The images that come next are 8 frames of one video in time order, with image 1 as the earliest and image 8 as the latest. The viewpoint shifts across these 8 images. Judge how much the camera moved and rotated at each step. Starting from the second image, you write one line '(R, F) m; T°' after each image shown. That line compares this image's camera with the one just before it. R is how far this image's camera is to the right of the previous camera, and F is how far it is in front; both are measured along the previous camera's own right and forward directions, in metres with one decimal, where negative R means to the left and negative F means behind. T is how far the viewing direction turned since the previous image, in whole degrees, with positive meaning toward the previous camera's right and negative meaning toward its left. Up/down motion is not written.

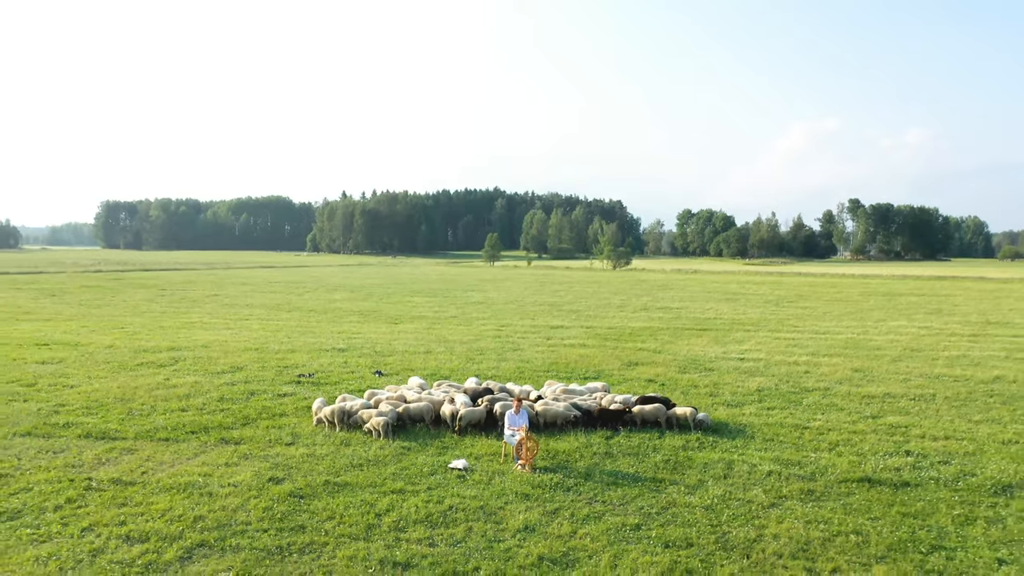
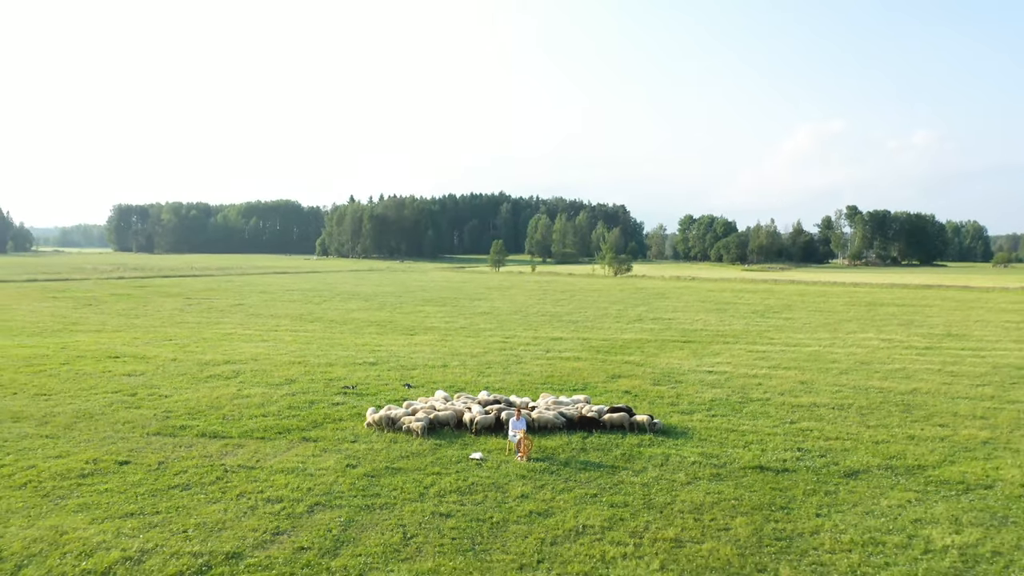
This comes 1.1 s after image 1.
(0.0, -1.9) m; 0°
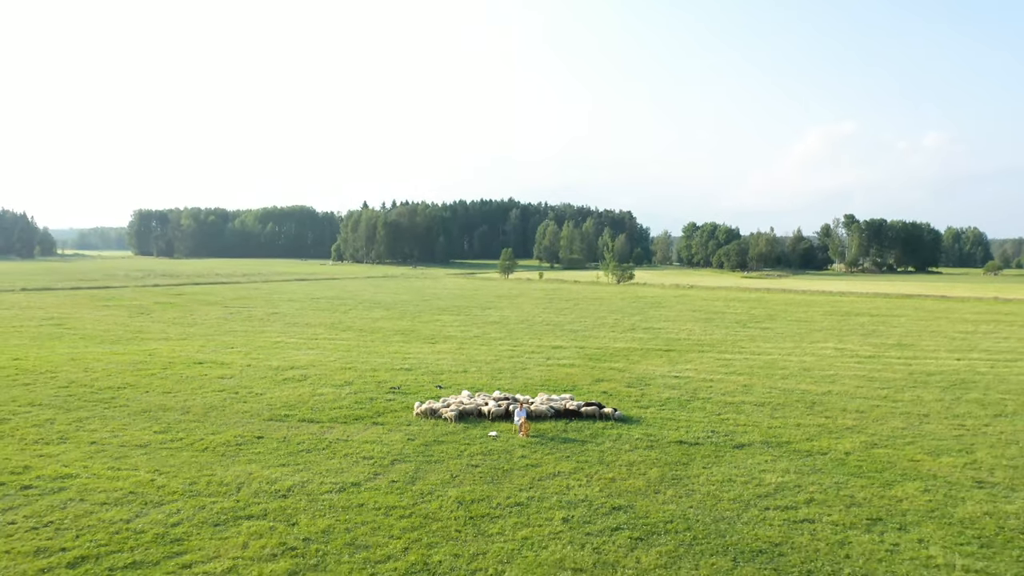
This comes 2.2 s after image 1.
(+0.1, -3.2) m; -1°
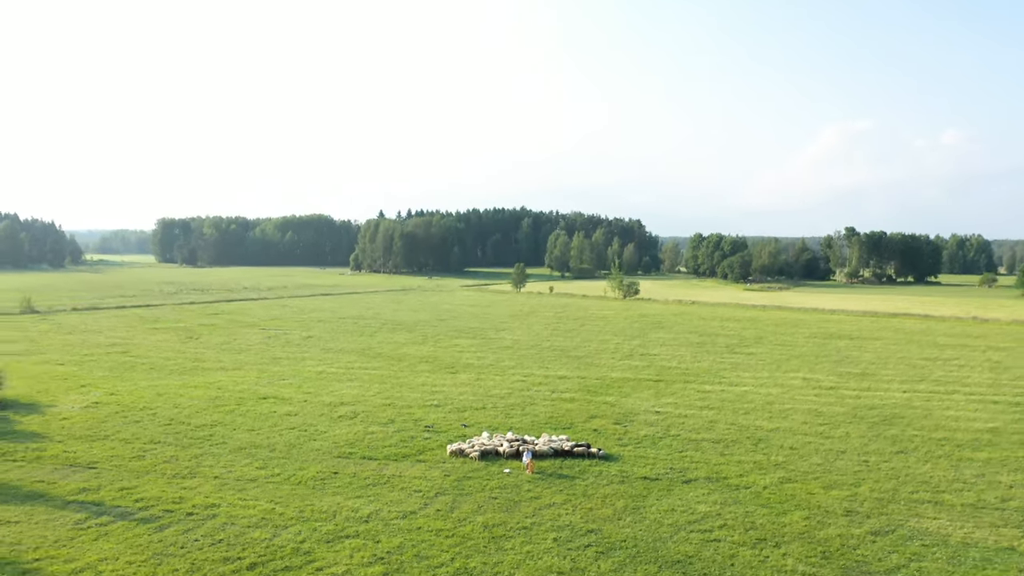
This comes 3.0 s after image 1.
(+0.1, -3.4) m; -1°
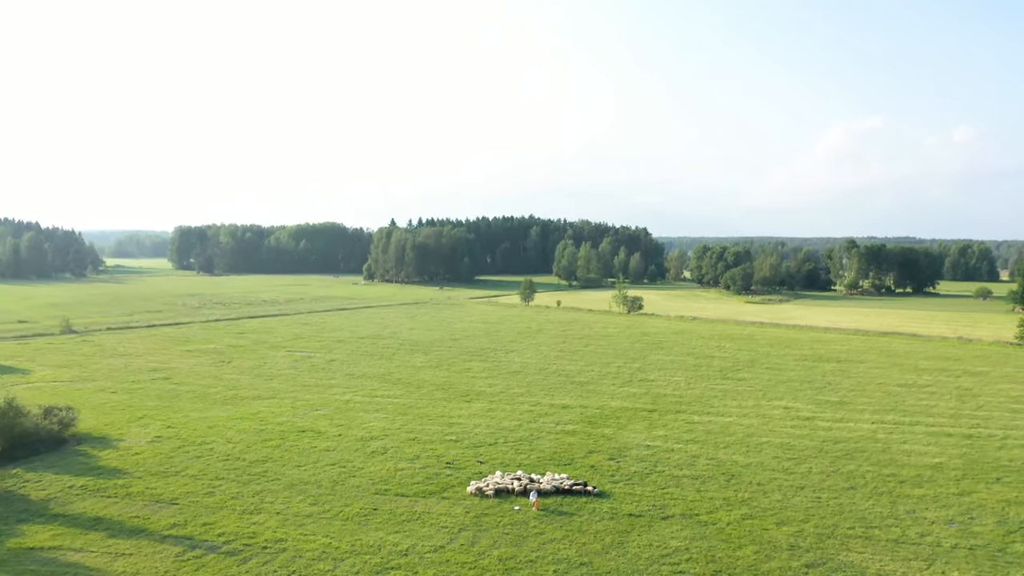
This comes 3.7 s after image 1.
(0.0, -2.7) m; -1°
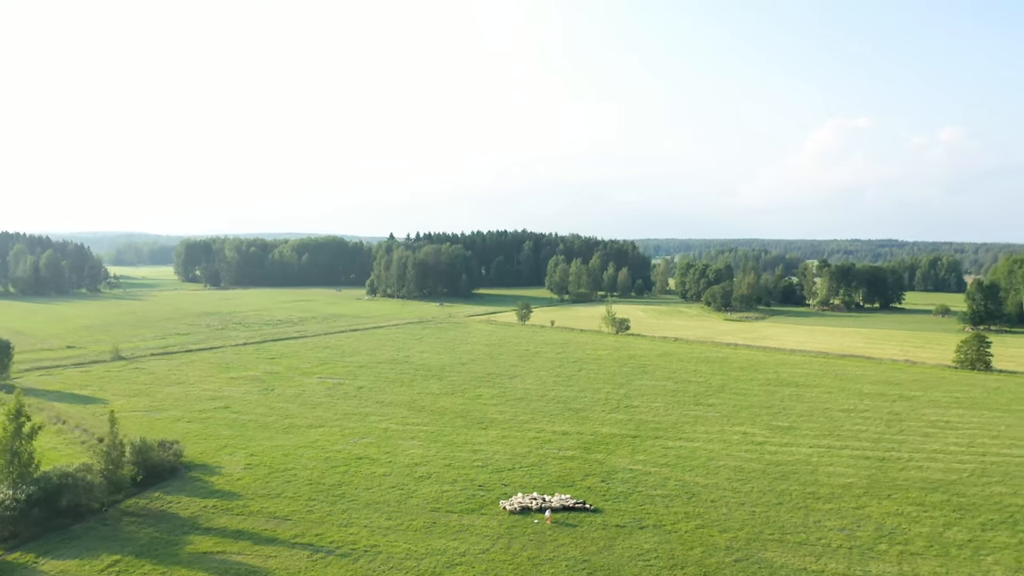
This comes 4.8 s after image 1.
(-0.8, -6.2) m; +1°
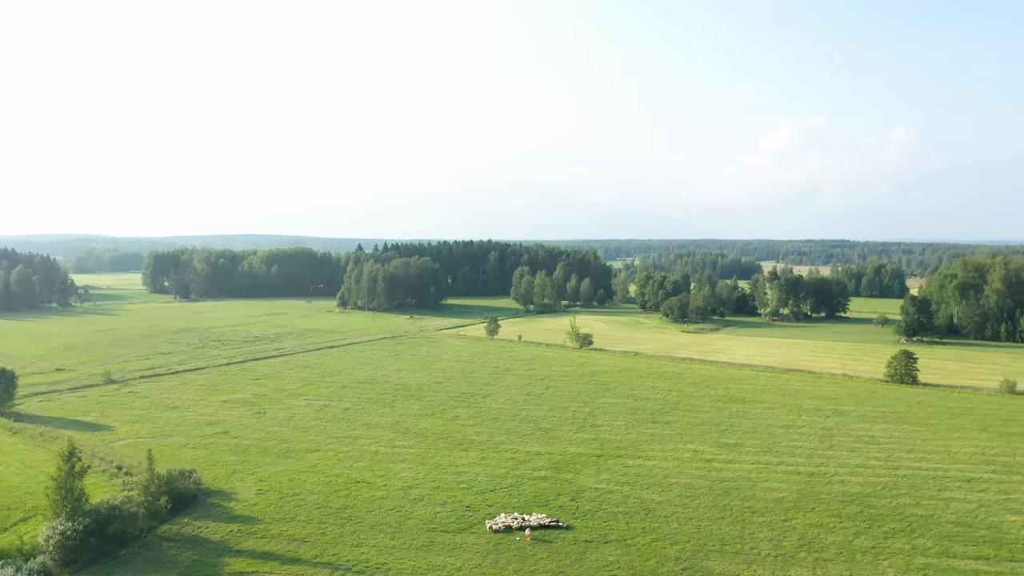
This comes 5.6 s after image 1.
(-0.7, -4.0) m; +3°
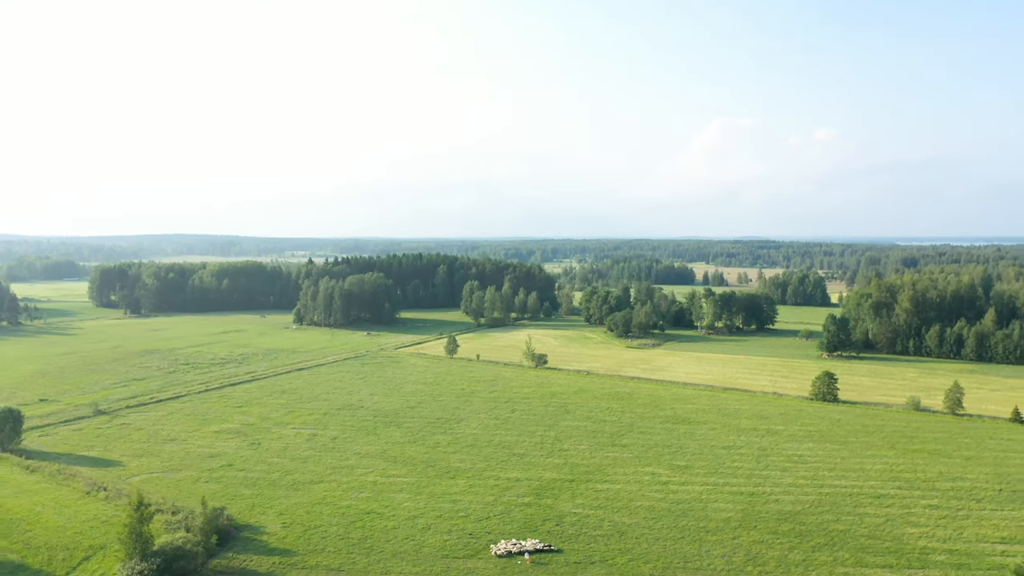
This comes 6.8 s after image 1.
(-2.5, -5.2) m; +5°
